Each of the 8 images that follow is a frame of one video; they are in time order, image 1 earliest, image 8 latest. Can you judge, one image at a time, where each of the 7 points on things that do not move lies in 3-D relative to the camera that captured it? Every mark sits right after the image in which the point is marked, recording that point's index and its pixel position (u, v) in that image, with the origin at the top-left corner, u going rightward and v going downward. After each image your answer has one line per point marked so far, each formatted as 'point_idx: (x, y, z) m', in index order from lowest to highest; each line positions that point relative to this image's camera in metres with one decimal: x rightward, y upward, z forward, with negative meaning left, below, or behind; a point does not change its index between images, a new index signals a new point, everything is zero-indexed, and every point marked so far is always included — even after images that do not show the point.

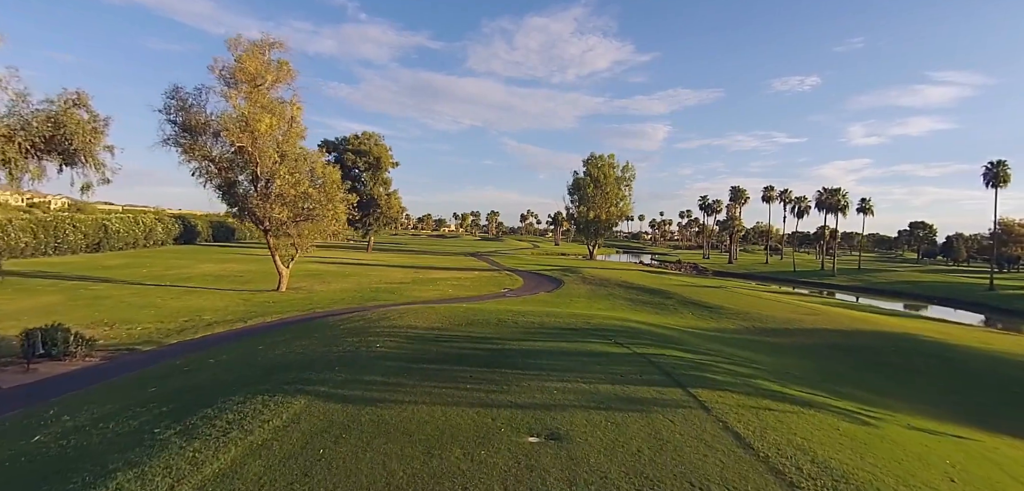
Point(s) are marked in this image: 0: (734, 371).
0: (+4.2, -2.4, +9.1) m
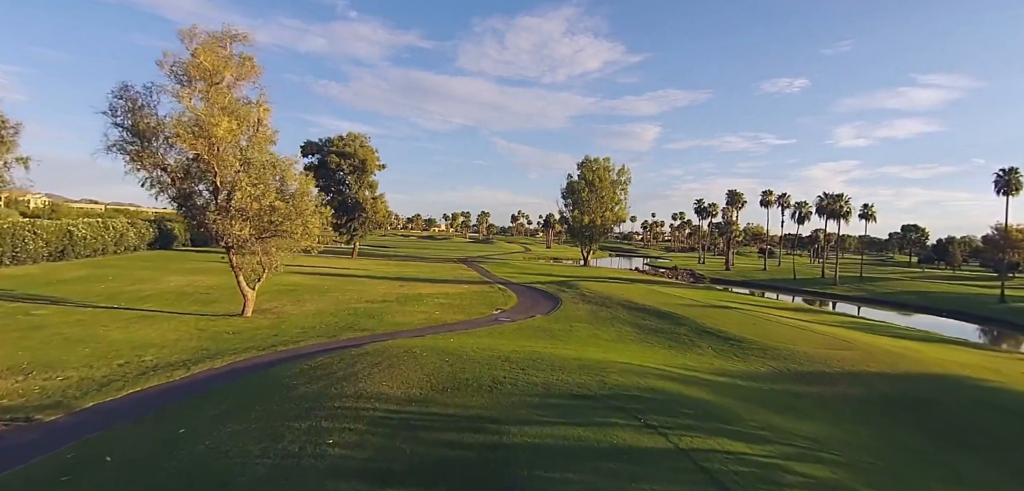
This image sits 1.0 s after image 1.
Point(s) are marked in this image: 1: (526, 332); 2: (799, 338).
0: (+4.3, -3.3, +6.7) m
1: (+0.6, -3.5, +18.9) m
2: (+11.5, -3.8, +19.0) m
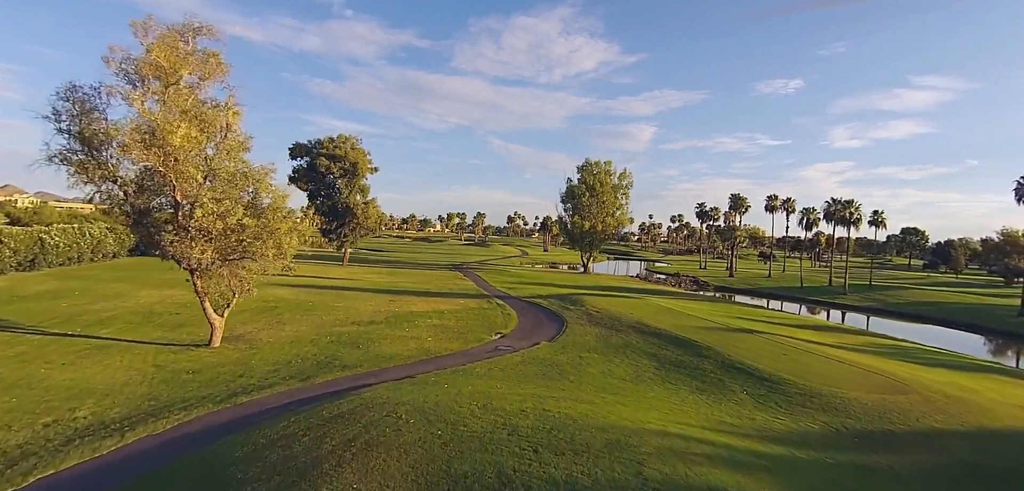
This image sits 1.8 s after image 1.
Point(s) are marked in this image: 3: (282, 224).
0: (+4.5, -4.2, +4.4) m
1: (+0.7, -4.3, +16.6) m
2: (+11.6, -4.7, +16.7) m
3: (-8.7, +0.8, +18.0) m
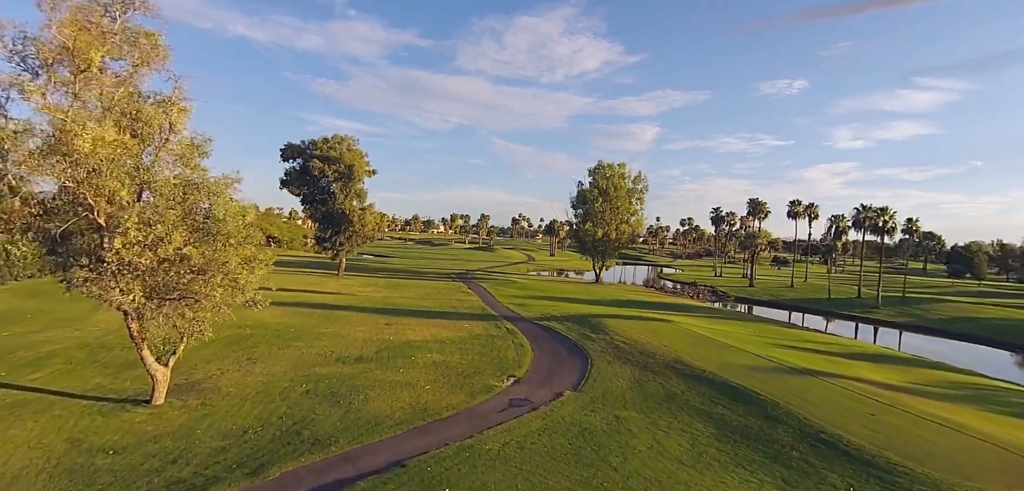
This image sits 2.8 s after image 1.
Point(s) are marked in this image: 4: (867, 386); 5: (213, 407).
0: (+5.0, -5.2, +0.5) m
1: (+1.3, -5.3, +12.7) m
2: (+12.2, -5.7, +12.8) m
3: (-8.1, -0.2, +14.1) m
4: (+14.7, -5.8, +19.8) m
5: (-9.5, -5.1, +15.2) m
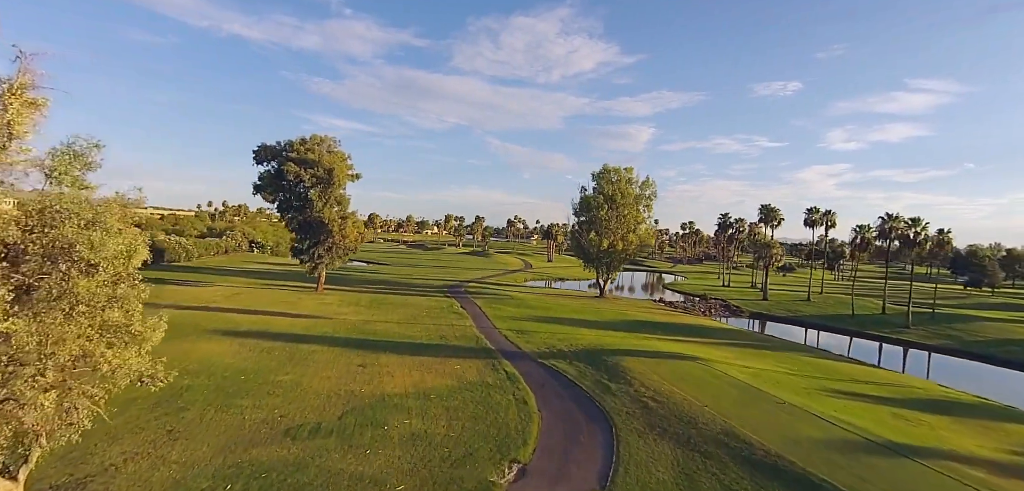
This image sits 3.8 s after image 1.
0: (+5.3, -6.5, -4.1) m
1: (+1.4, -6.6, +8.0) m
2: (+12.3, -7.0, +8.2) m
3: (-7.9, -1.4, +9.4) m
4: (+14.8, -7.2, +15.3) m
5: (-9.4, -6.4, +10.4) m
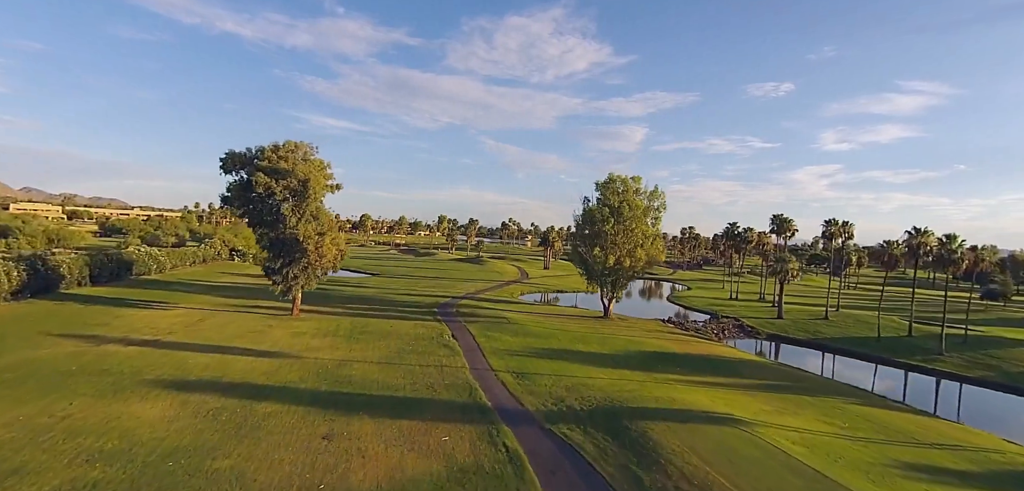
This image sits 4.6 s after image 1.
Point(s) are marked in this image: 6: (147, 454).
0: (+5.7, -8.3, -8.6) m
1: (+1.7, -8.4, +3.5) m
2: (+12.6, -8.8, +3.8) m
3: (-7.7, -3.2, +4.7) m
4: (+15.0, -8.9, +10.9) m
5: (-9.1, -8.1, +5.8) m
6: (-13.4, -7.4, +17.5) m
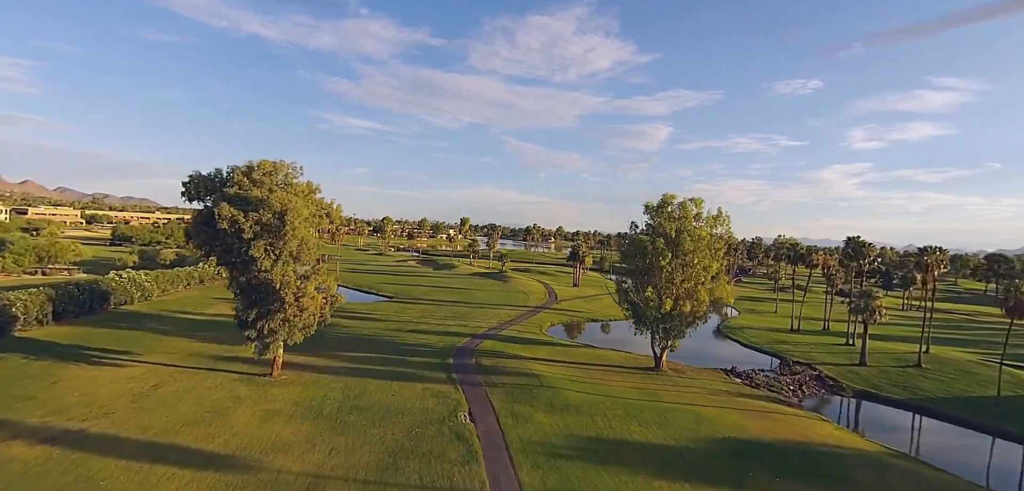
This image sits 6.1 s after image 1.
0: (+5.8, -11.6, -17.8) m
1: (+2.3, -11.6, -5.6) m
2: (+13.2, -12.1, -5.7) m
3: (-6.9, -6.4, -3.9) m
4: (+15.9, -12.3, +1.3) m
5: (-8.4, -11.3, -2.8) m
6: (-12.2, -10.6, +9.1) m
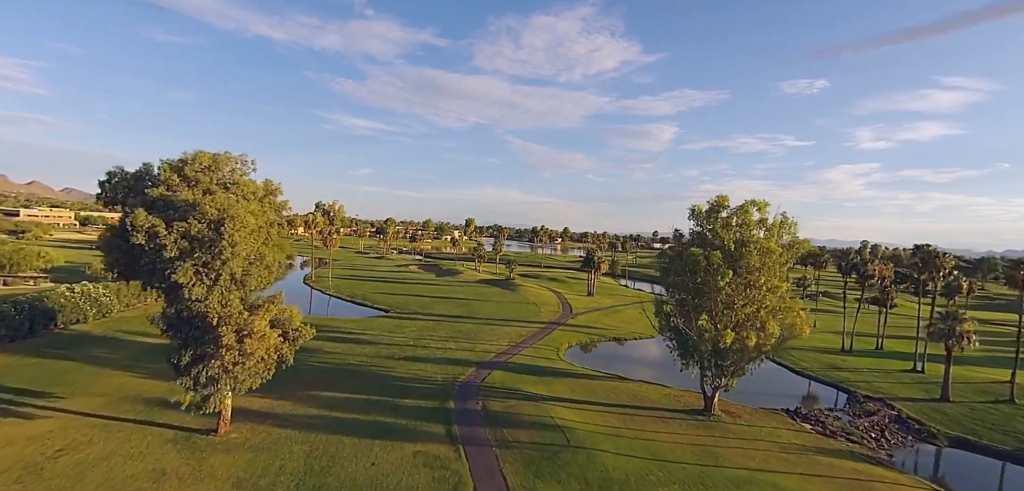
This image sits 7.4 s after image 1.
0: (+6.3, -12.5, -25.9) m
1: (+3.0, -12.6, -13.7) m
2: (+13.9, -13.1, -13.9) m
3: (-6.3, -7.4, -11.9) m
4: (+16.6, -13.2, -6.9) m
5: (-7.7, -12.3, -10.8) m
6: (-11.4, -11.6, +1.1) m
